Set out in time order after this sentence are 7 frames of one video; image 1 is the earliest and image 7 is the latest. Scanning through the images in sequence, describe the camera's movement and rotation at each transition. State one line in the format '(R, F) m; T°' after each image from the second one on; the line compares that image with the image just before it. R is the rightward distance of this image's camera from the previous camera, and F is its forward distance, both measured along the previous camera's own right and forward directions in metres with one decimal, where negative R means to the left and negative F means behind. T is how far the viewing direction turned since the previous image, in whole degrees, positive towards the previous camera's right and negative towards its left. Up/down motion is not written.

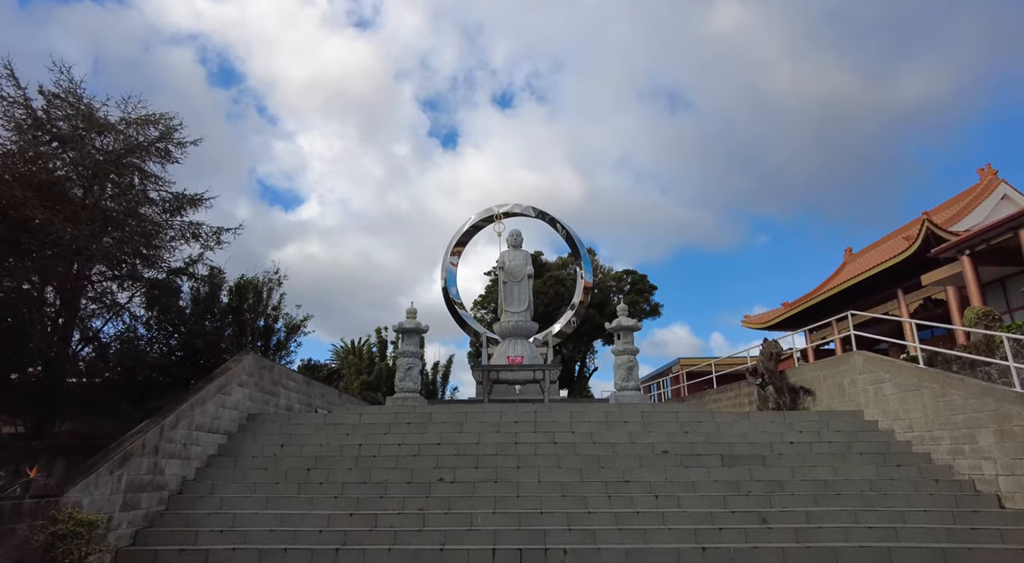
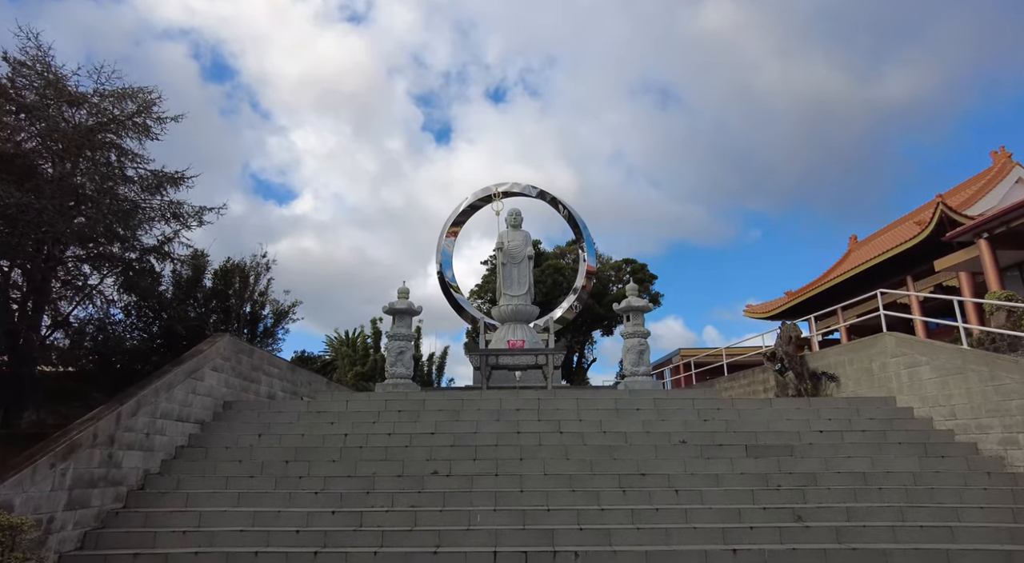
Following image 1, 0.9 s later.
(-0.1, +0.7) m; 0°
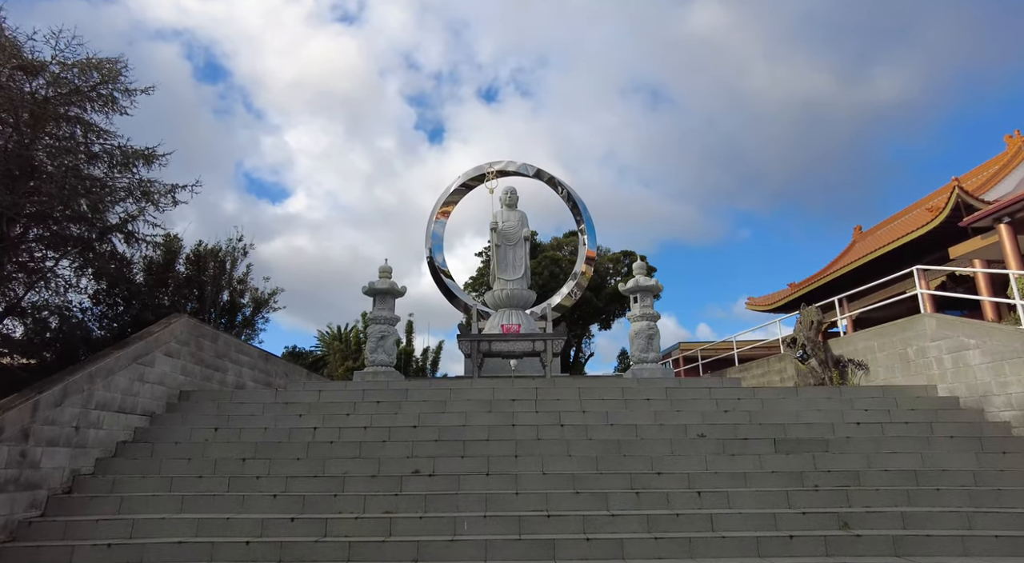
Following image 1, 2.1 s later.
(0.0, +0.9) m; 0°
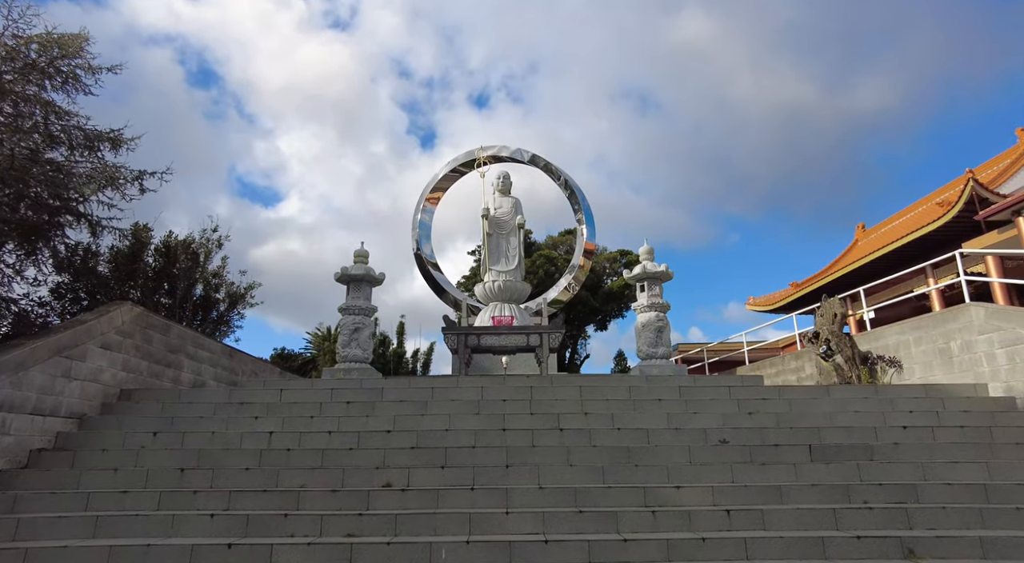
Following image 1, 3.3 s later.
(0.0, +0.9) m; +1°
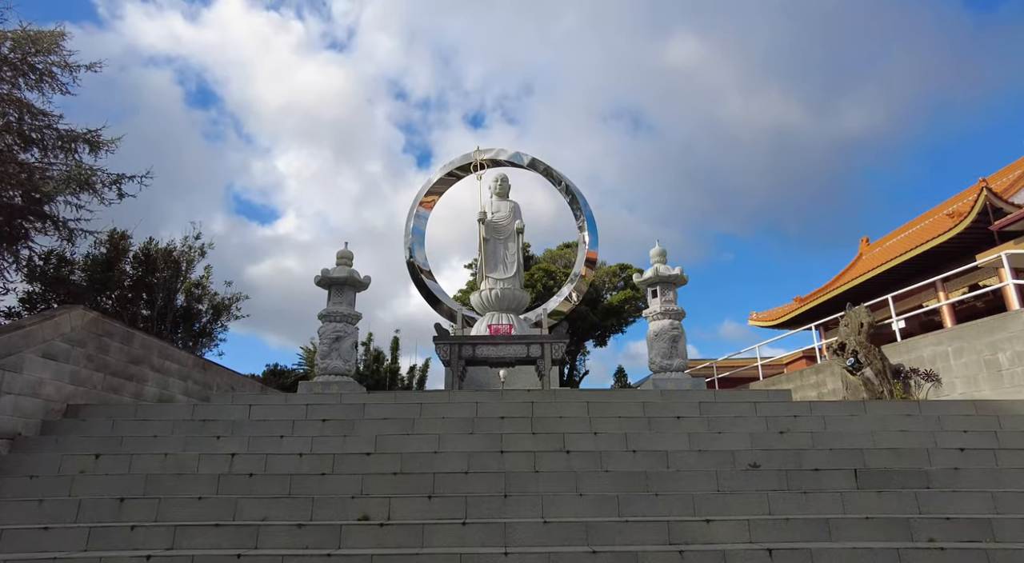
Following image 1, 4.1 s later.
(0.0, +0.7) m; 0°
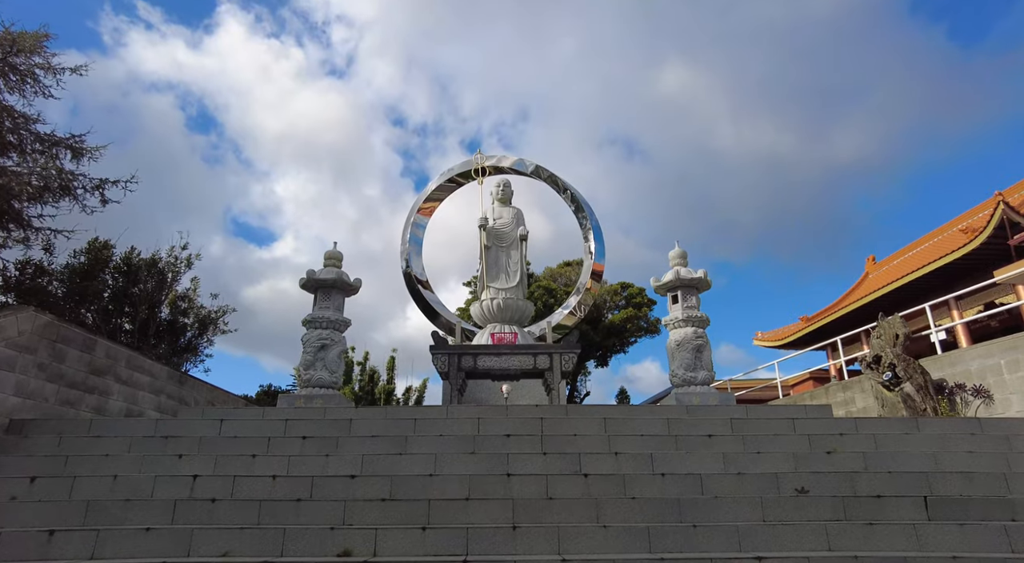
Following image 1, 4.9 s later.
(-0.1, +0.6) m; 0°
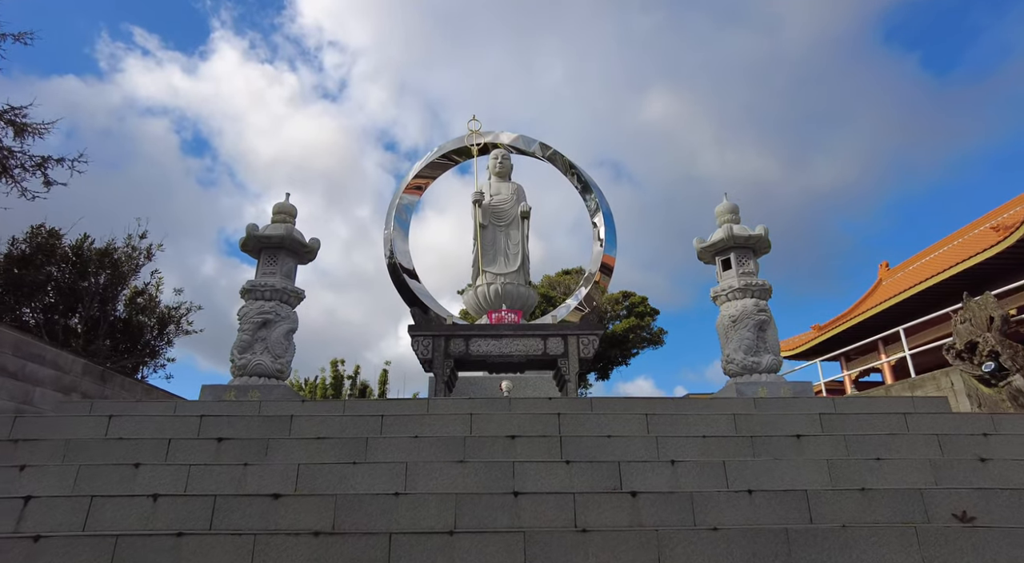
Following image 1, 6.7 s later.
(-0.1, +1.3) m; 0°
